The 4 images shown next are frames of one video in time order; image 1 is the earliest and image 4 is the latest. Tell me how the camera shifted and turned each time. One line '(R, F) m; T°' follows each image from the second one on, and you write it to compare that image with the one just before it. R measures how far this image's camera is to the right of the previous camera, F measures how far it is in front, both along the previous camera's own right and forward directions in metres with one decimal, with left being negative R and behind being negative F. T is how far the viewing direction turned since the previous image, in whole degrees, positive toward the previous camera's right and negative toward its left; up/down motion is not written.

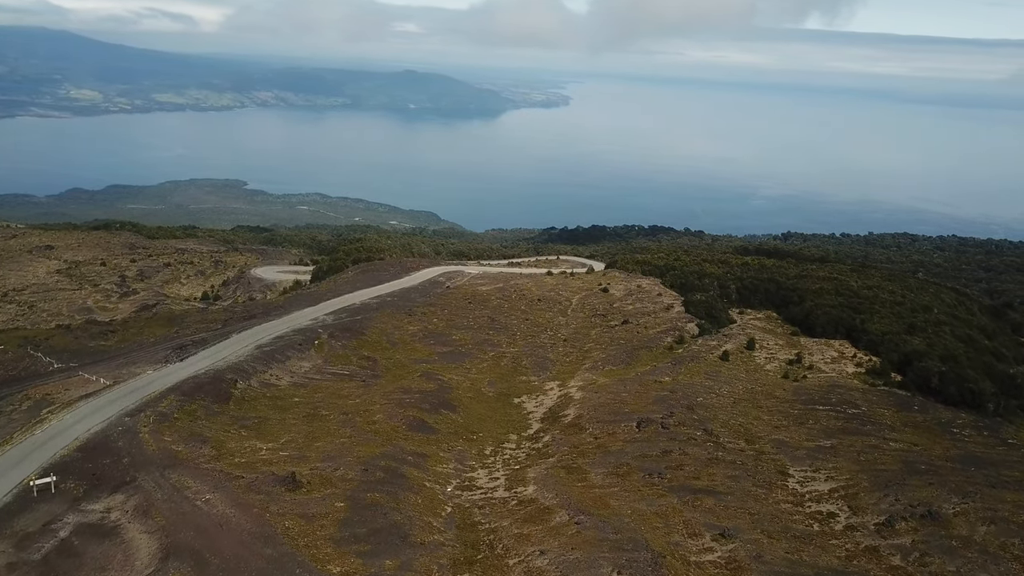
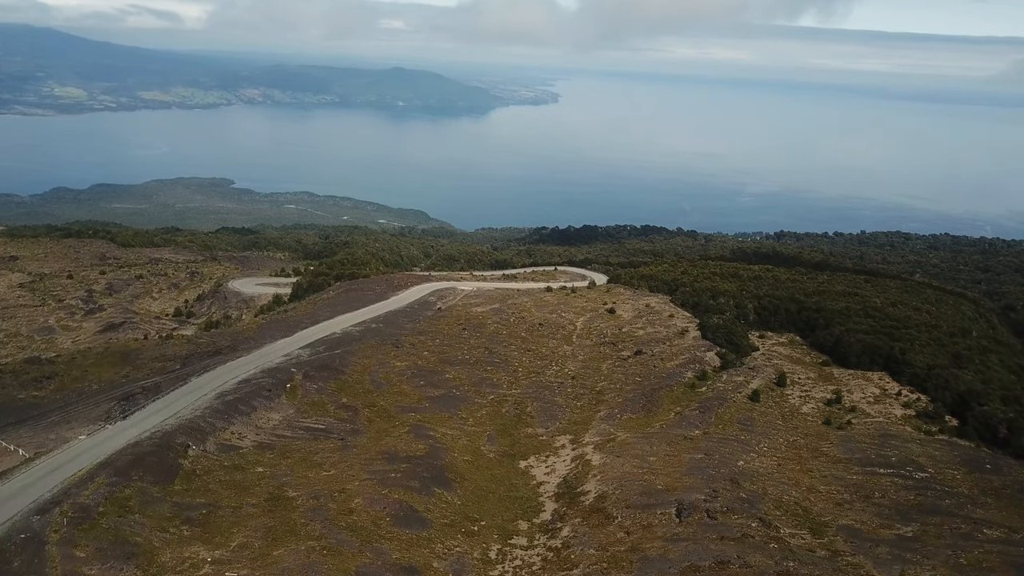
(-0.5, +3.6) m; +1°
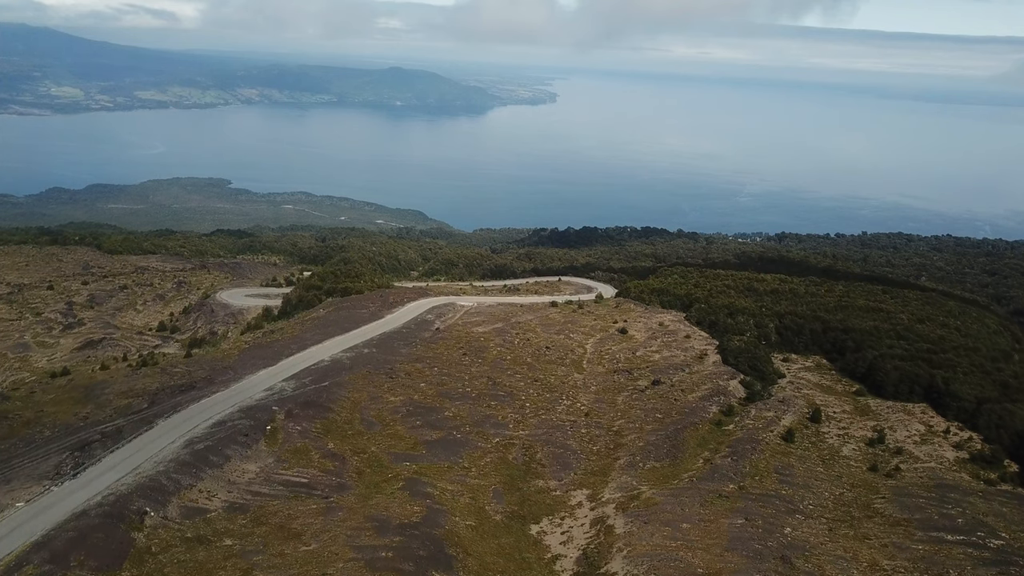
(-0.3, +2.6) m; 0°
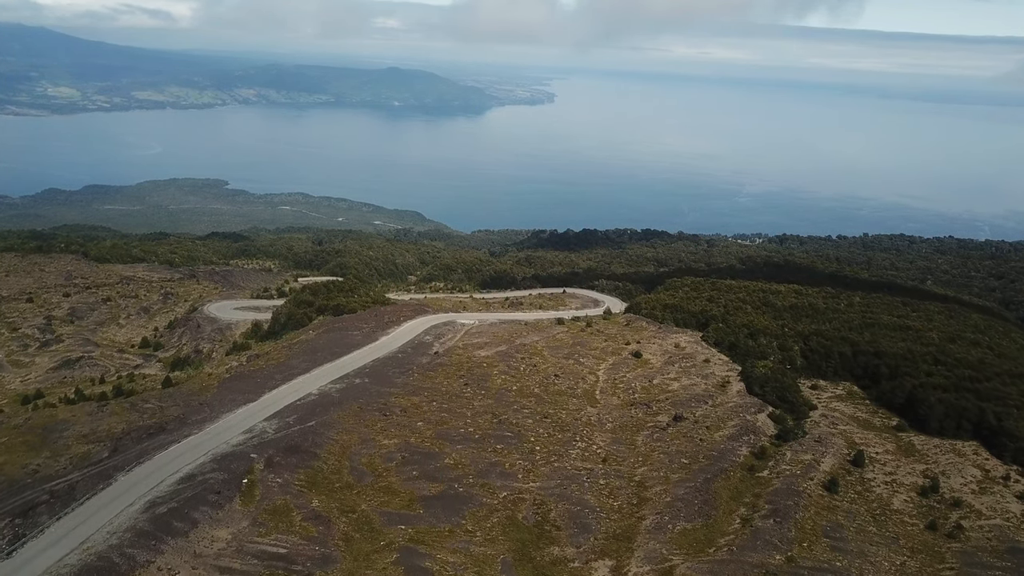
(-0.4, +2.6) m; 0°
